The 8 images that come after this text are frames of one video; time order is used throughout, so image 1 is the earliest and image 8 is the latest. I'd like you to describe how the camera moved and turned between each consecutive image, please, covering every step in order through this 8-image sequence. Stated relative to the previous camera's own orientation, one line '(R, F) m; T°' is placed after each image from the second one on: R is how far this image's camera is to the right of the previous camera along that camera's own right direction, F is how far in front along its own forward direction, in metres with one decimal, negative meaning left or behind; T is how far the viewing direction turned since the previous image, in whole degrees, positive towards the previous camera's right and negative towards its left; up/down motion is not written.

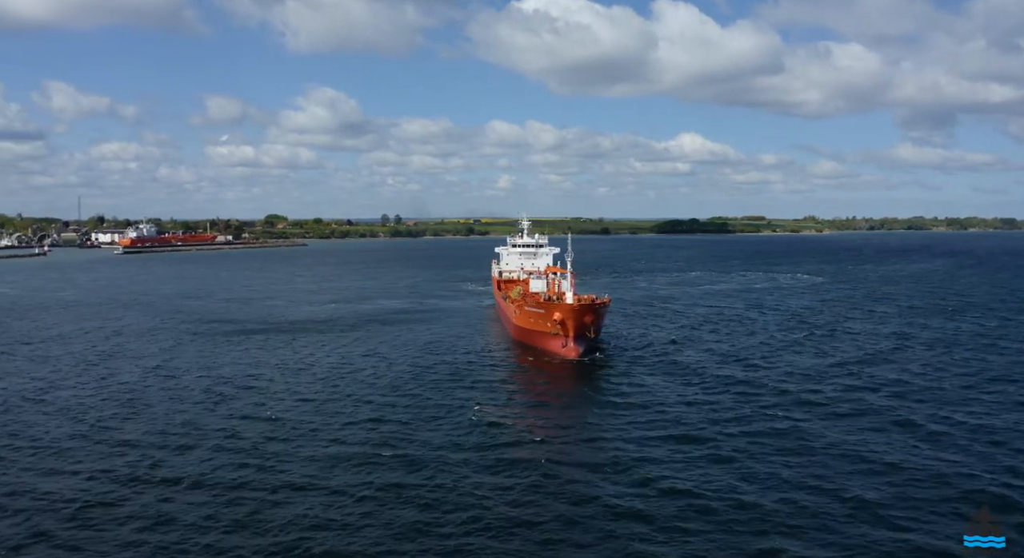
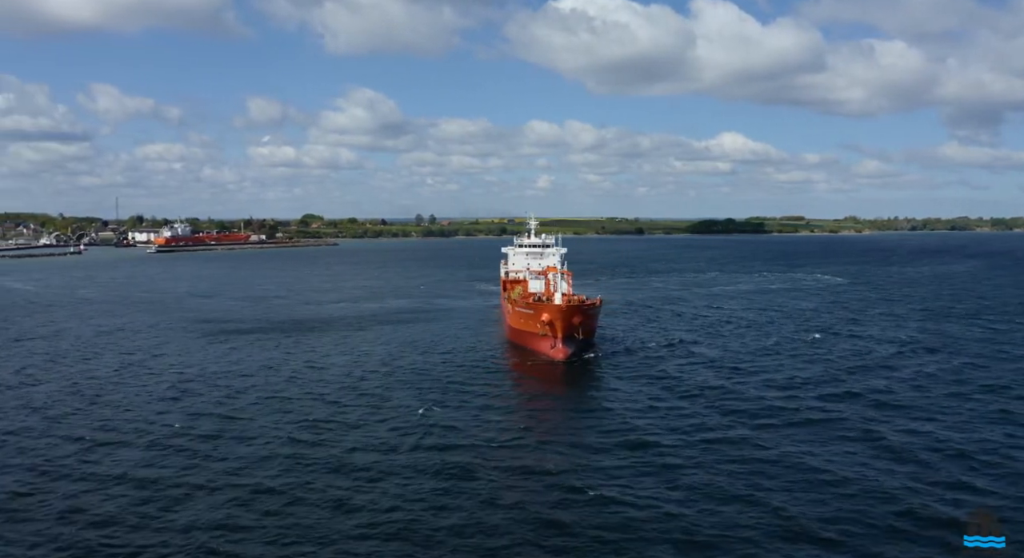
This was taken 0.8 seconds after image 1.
(+2.8, +0.4) m; -2°
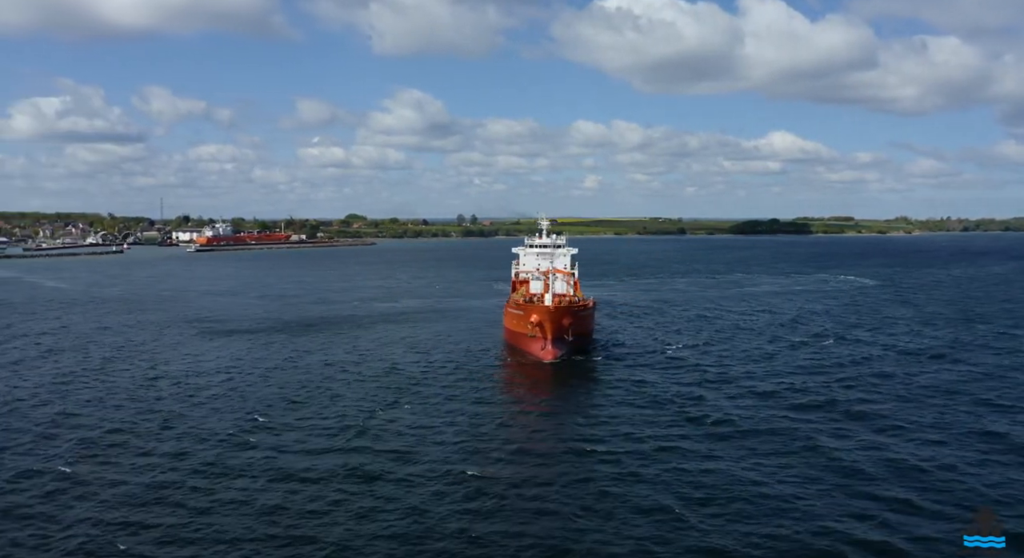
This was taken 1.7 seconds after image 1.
(+3.1, +0.5) m; -3°
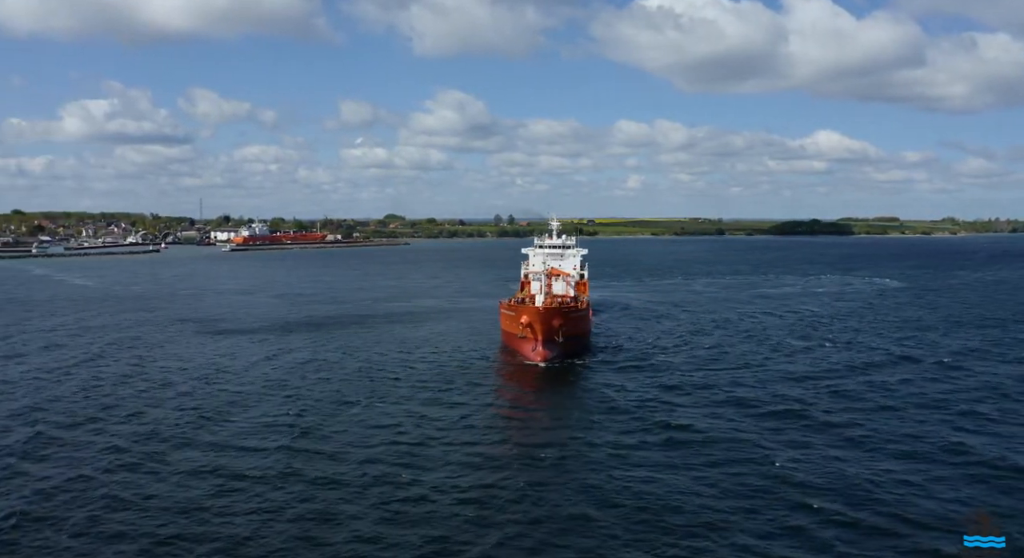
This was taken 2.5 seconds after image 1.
(+2.8, +0.4) m; -3°
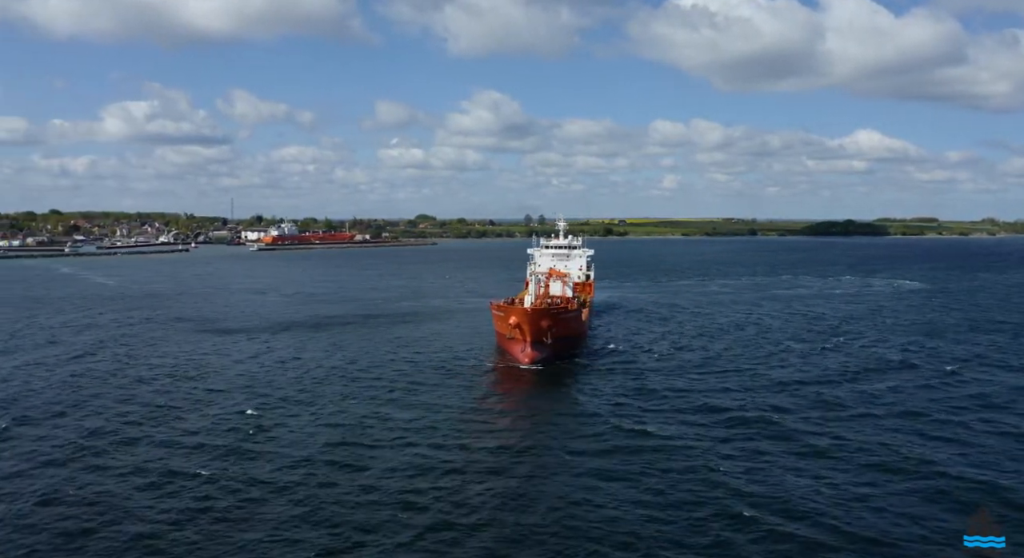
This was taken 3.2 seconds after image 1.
(+2.5, +0.3) m; -2°
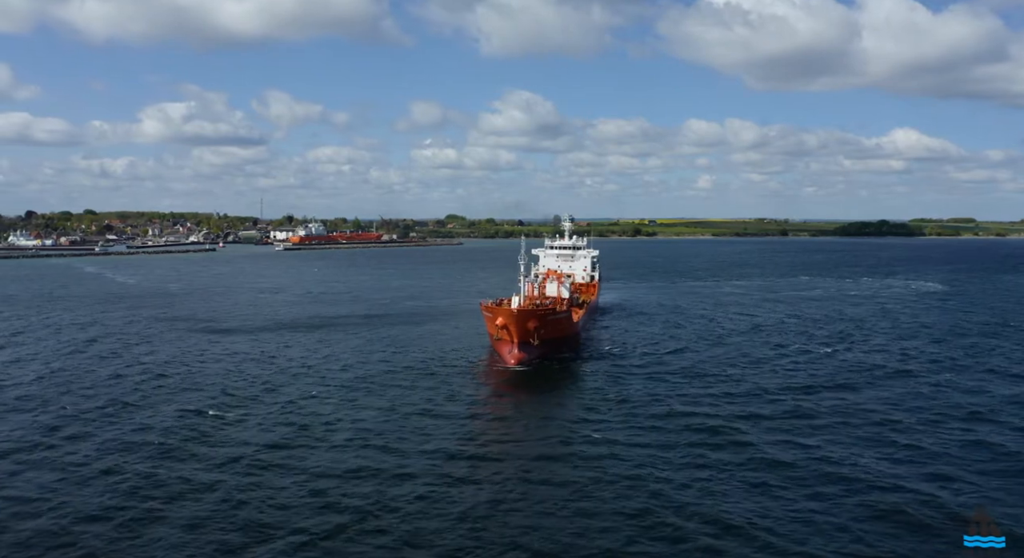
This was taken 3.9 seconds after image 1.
(+2.5, +0.1) m; -2°
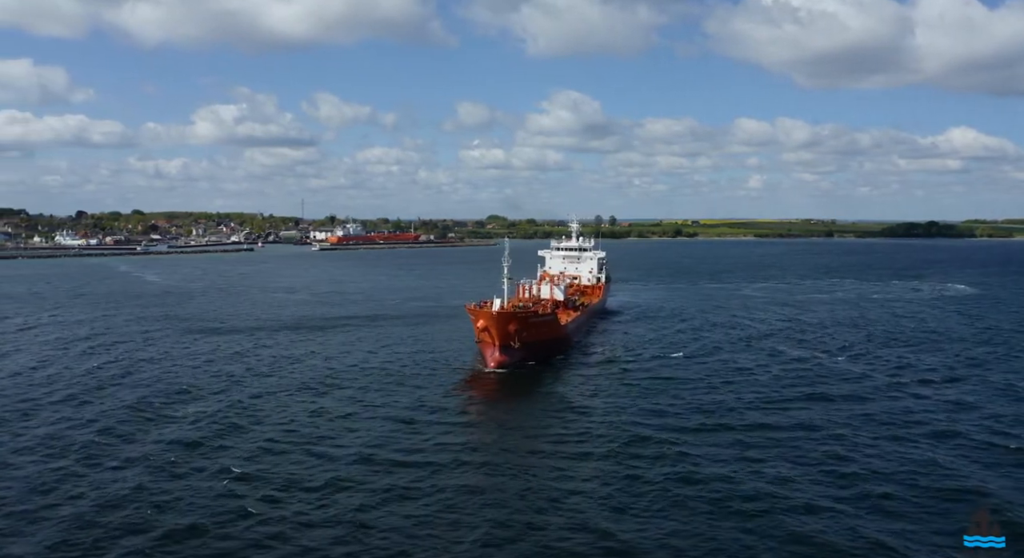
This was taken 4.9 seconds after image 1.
(+3.6, +0.3) m; -3°
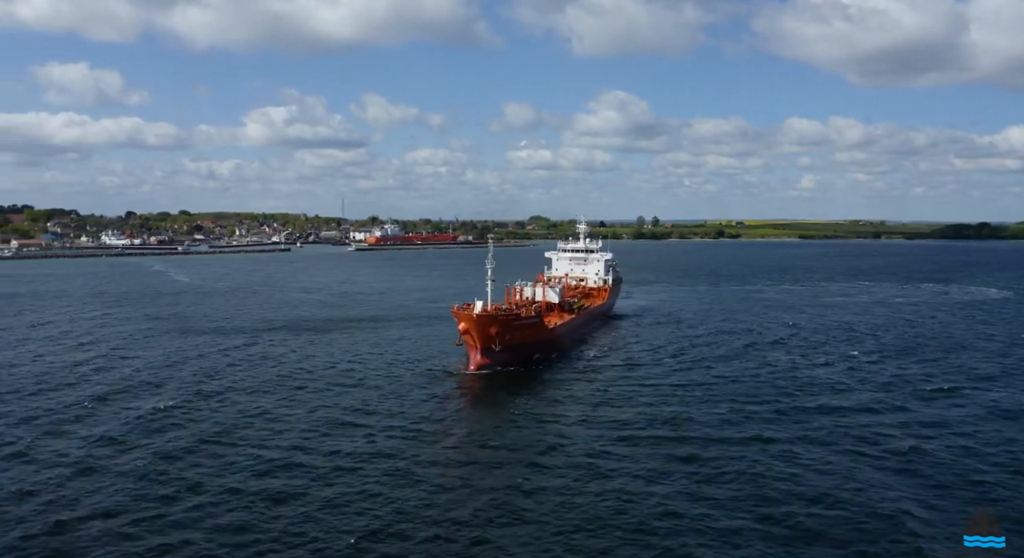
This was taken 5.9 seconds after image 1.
(+3.6, +0.3) m; -3°
